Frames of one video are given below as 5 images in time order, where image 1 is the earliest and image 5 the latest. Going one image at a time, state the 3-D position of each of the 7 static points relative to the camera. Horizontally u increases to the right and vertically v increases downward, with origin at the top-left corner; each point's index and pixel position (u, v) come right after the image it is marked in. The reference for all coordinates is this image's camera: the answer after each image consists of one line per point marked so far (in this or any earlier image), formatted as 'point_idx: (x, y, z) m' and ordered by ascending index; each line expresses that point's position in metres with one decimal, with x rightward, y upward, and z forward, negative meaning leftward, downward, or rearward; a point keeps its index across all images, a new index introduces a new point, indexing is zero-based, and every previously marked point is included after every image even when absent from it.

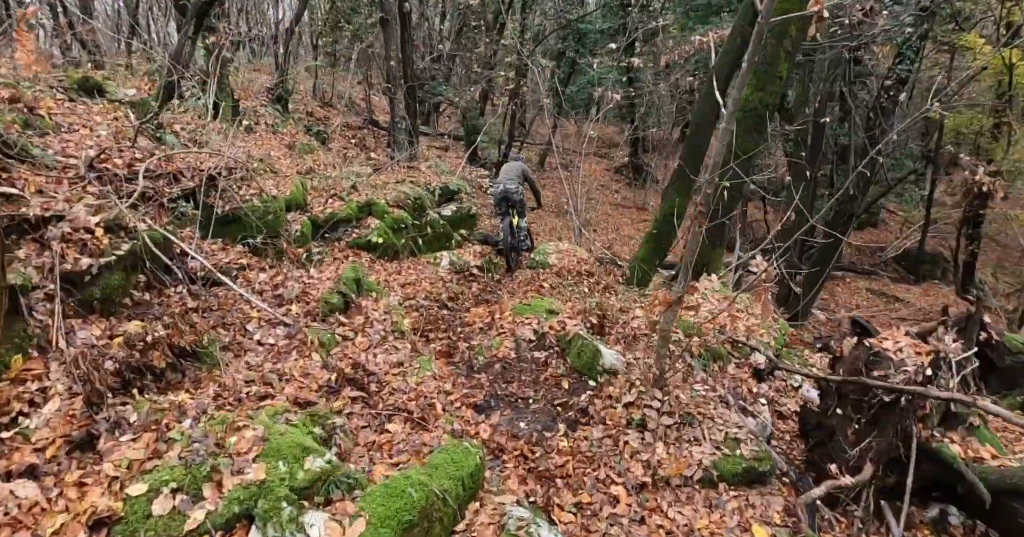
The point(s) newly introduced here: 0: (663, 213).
0: (+2.9, +1.1, +12.0) m
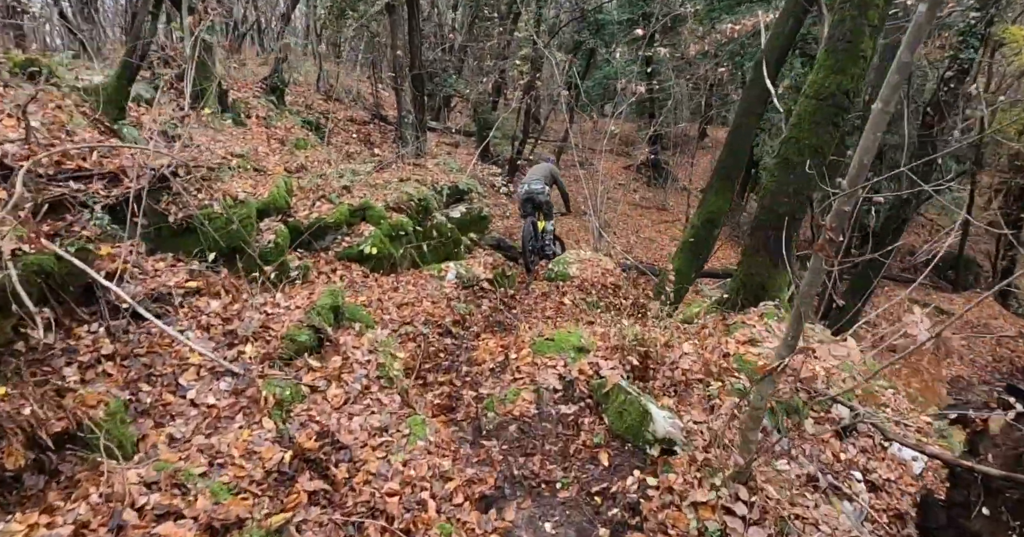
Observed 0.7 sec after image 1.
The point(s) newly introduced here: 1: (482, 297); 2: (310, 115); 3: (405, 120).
0: (+3.1, +0.9, +10.4) m
1: (-0.4, -0.4, +8.9) m
2: (-6.1, +4.7, +19.0) m
3: (-3.3, +4.6, +19.4) m
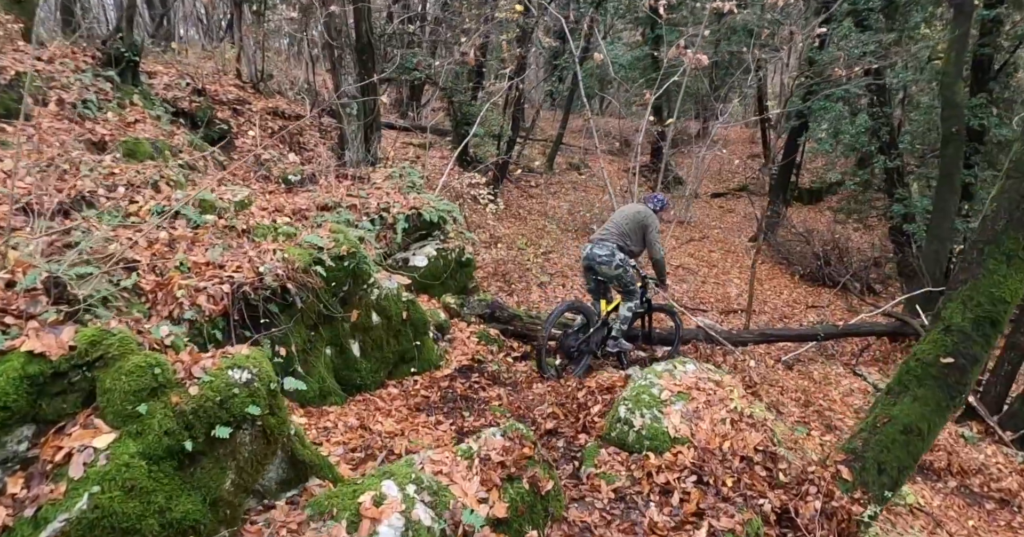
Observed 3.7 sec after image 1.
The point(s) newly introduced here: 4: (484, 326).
0: (+3.3, -0.3, +4.6) m
1: (-0.2, -1.6, +2.9) m
2: (-6.3, +3.4, +12.8) m
3: (-3.5, +3.3, +13.3) m
4: (-0.3, -0.7, +8.3) m
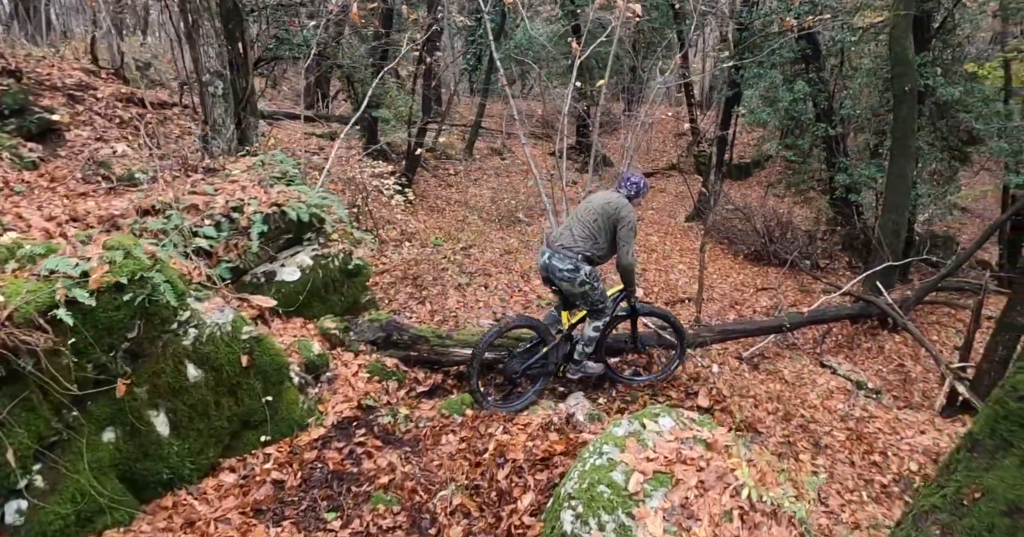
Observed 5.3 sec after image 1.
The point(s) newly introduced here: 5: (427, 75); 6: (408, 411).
0: (+2.7, -0.2, +2.8) m
1: (-0.5, -1.8, +0.9) m
2: (-7.9, +2.9, +10.0) m
3: (-5.2, +3.1, +10.7) m
4: (-1.3, -0.9, +6.2) m
5: (-2.1, +5.0, +16.2) m
6: (-0.9, -1.3, +5.5) m
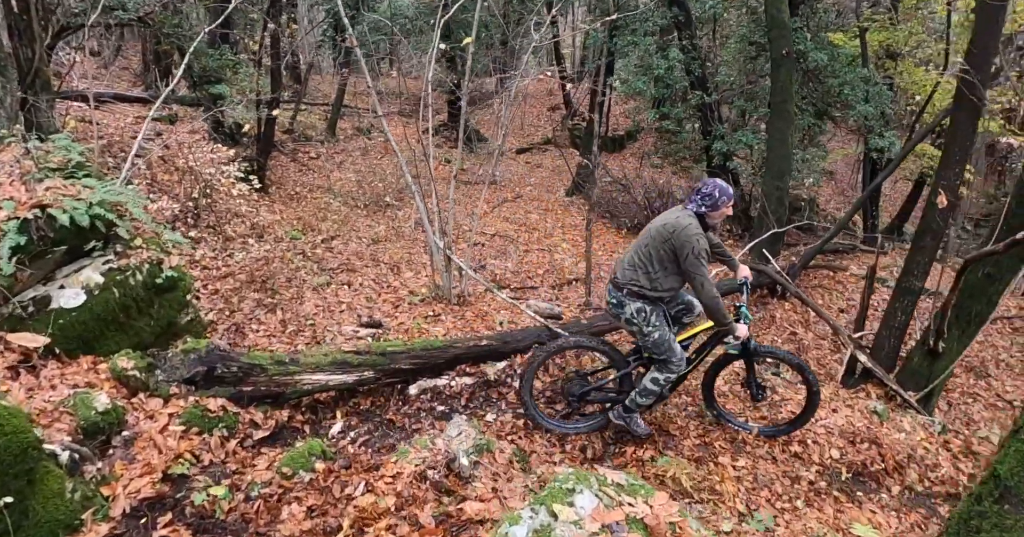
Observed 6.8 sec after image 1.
0: (+2.2, -0.1, +2.1) m
1: (-0.5, -2.0, -0.3) m
2: (-9.8, +2.4, +7.2) m
3: (-7.2, +2.8, +8.4) m
4: (-2.3, -1.0, +4.7) m
5: (-5.3, +5.0, +14.2) m
6: (-1.8, -1.4, +4.1) m
